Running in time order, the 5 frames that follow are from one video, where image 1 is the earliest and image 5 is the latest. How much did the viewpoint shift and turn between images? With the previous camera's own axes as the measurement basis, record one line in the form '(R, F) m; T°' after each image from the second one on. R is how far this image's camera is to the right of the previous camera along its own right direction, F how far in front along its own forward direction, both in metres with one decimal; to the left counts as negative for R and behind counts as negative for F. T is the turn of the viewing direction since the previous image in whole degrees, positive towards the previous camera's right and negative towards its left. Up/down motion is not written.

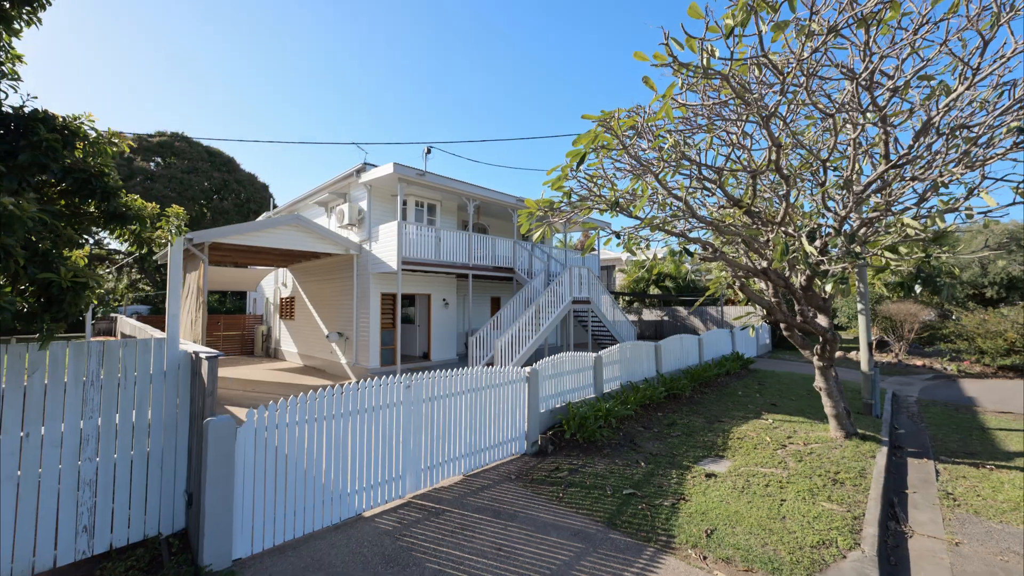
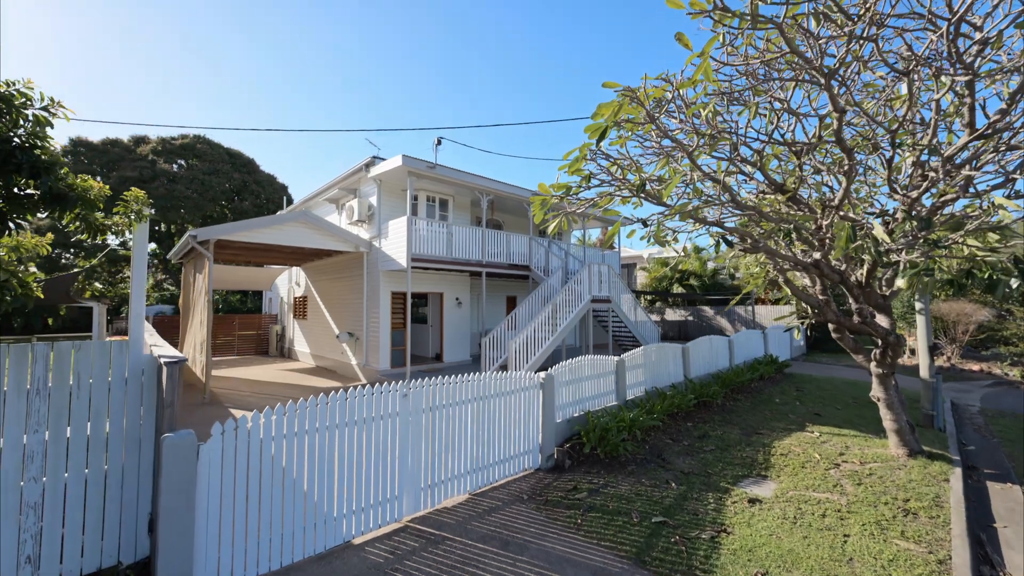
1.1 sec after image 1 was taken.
(+0.1, +0.6) m; -3°
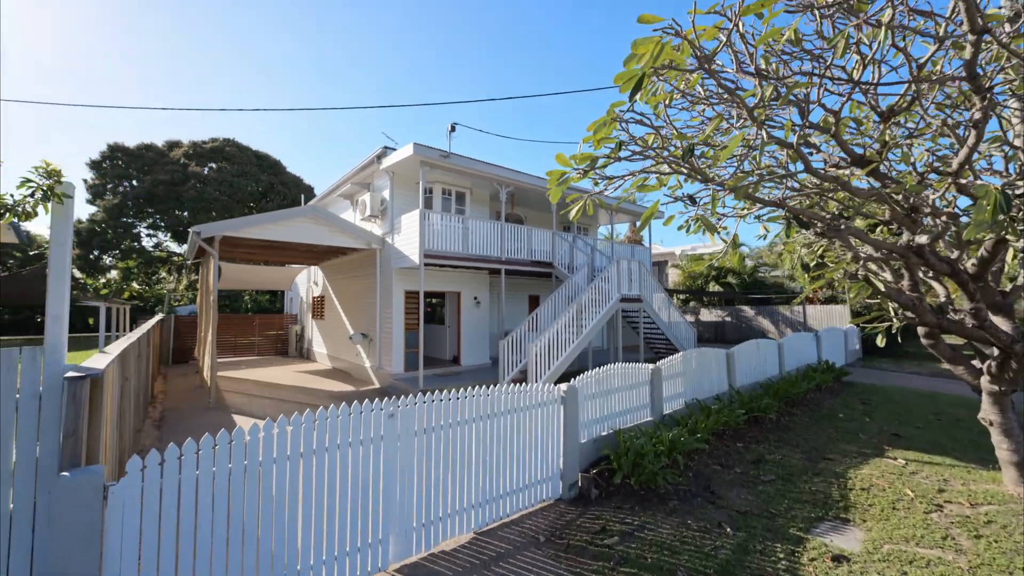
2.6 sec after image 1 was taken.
(+0.1, +0.9) m; -4°
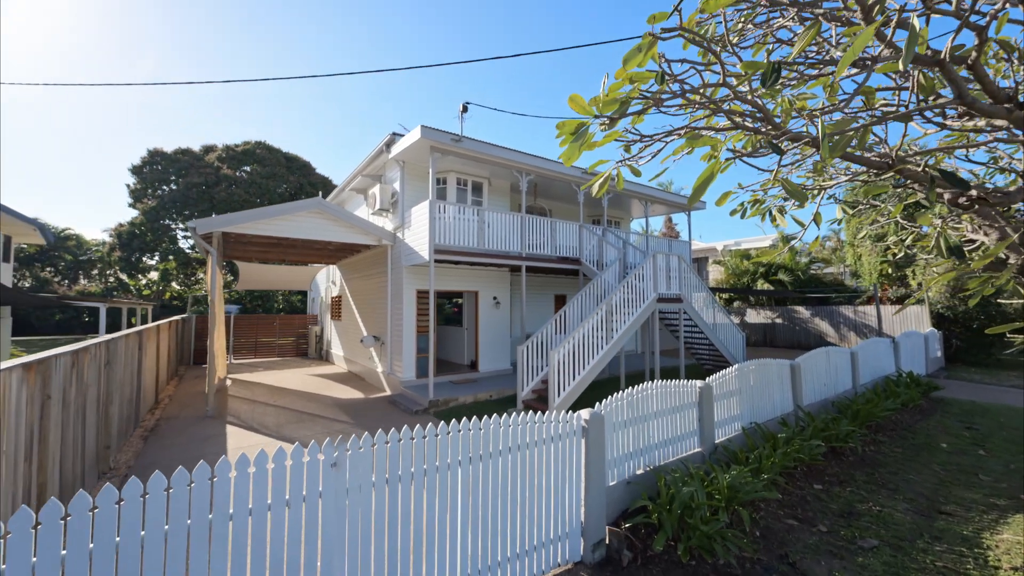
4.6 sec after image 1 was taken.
(+0.2, +1.1) m; -4°
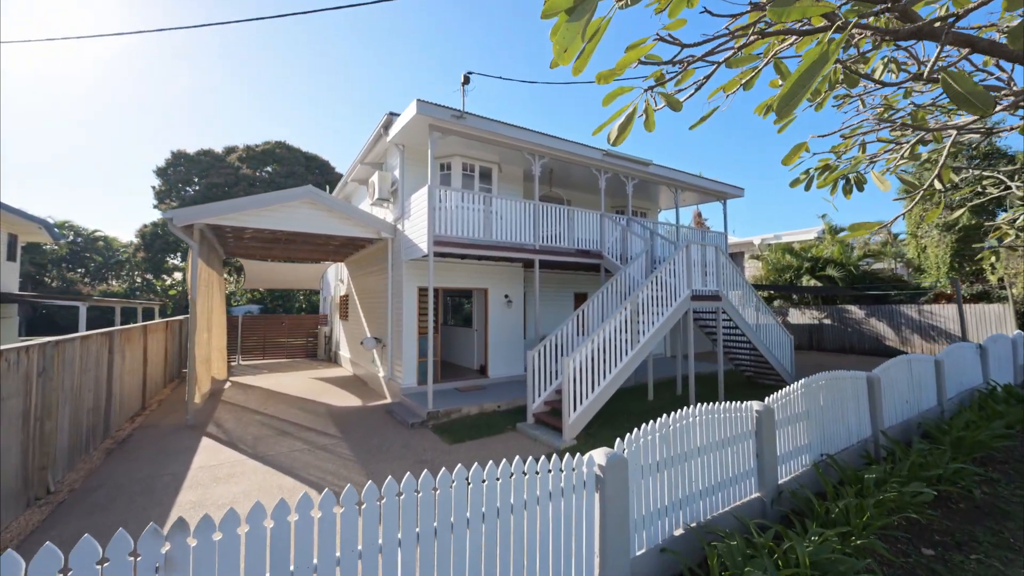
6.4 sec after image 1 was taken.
(+0.3, +1.1) m; -3°
